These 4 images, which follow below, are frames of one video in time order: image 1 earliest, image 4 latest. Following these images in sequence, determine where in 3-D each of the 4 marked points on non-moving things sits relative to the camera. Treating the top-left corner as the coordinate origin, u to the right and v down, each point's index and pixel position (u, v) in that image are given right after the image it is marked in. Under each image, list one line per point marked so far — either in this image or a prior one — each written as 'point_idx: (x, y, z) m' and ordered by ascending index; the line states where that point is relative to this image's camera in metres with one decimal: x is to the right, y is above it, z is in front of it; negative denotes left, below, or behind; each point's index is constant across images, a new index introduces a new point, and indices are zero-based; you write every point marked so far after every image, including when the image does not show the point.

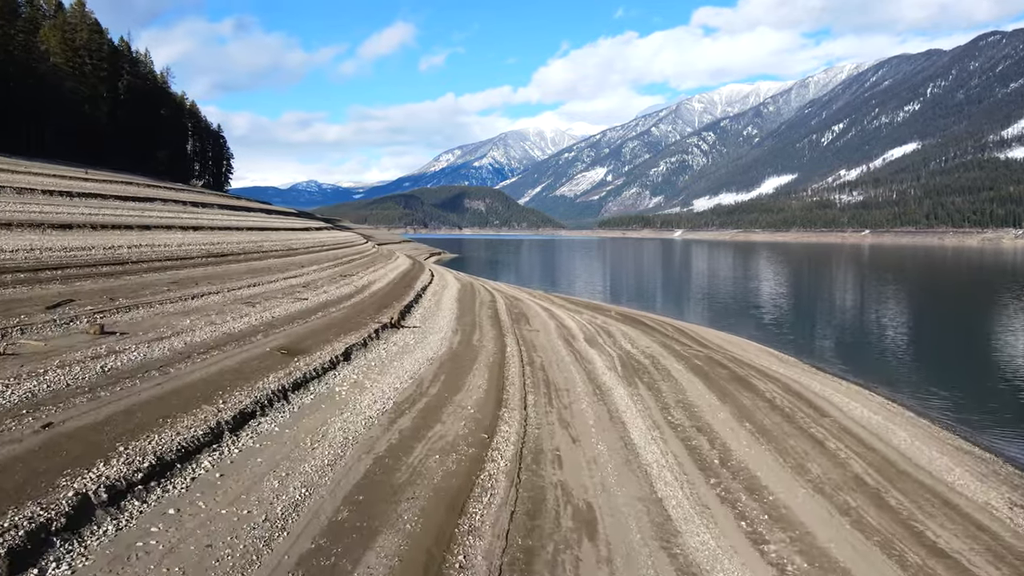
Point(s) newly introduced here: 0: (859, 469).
0: (+11.1, -5.8, +17.1) m
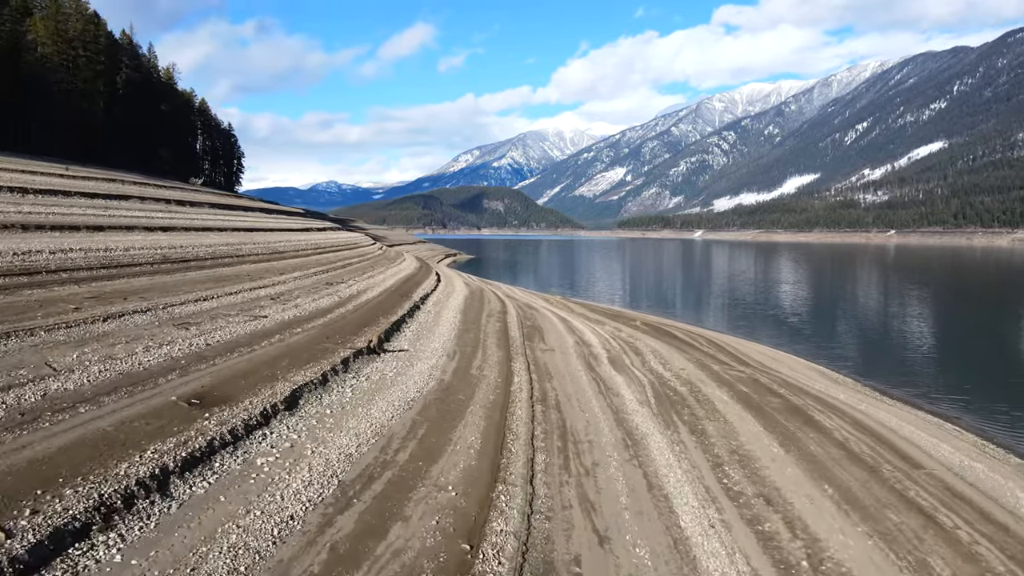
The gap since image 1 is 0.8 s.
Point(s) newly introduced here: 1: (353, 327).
0: (+11.1, -6.3, +12.3) m
1: (-5.8, -1.4, +19.3) m
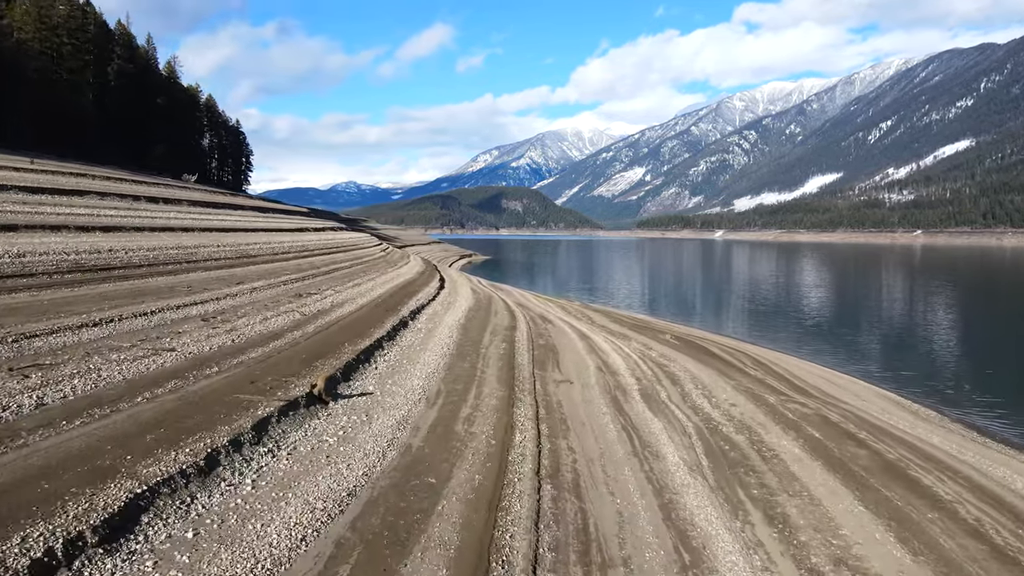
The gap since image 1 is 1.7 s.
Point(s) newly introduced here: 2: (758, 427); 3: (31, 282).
0: (+10.9, -6.9, +6.7) m
1: (-5.7, -2.0, +14.3) m
2: (+8.8, -5.0, +18.9) m
3: (-13.6, +0.2, +15.3) m
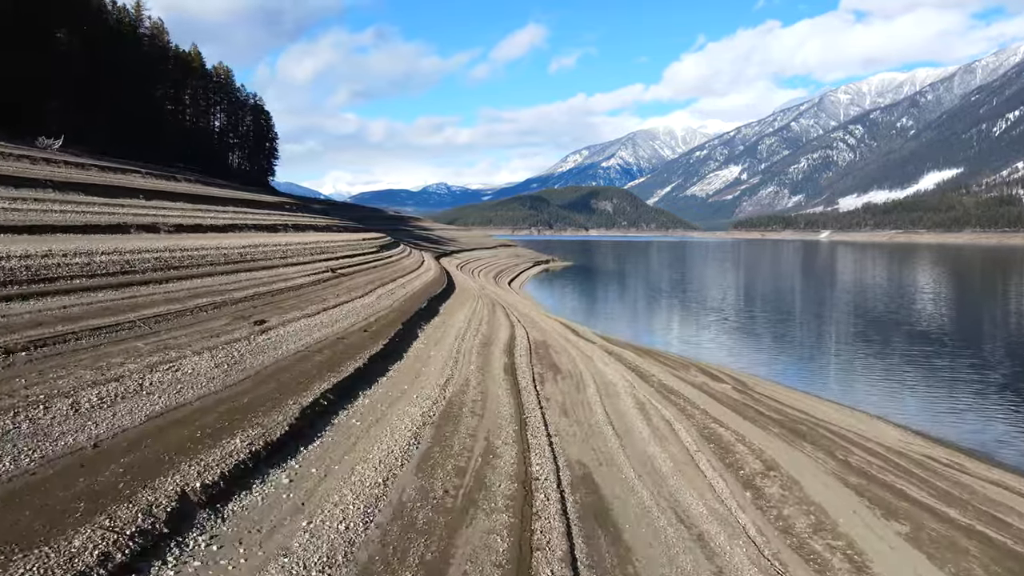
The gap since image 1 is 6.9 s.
0: (+6.1, -10.2, -24.6) m
1: (-9.0, -5.0, -14.4) m
2: (+6.0, -8.2, -12.3) m
3: (-16.6, -2.7, -12.2) m
